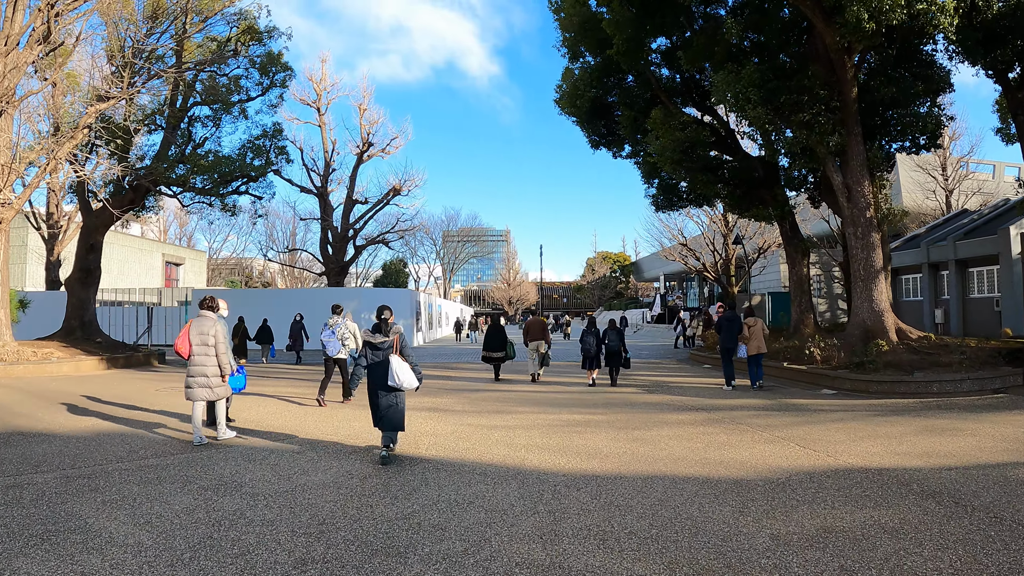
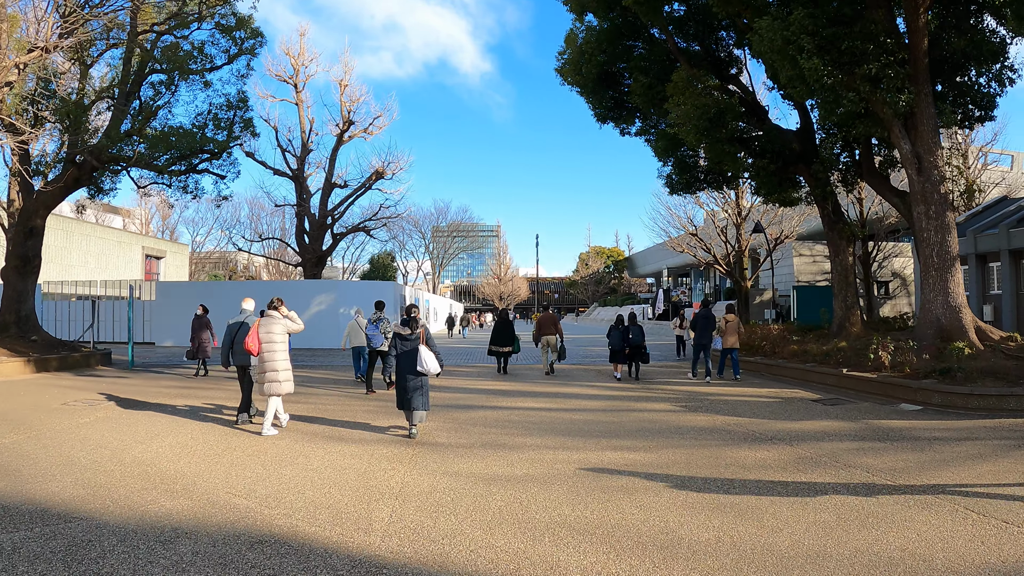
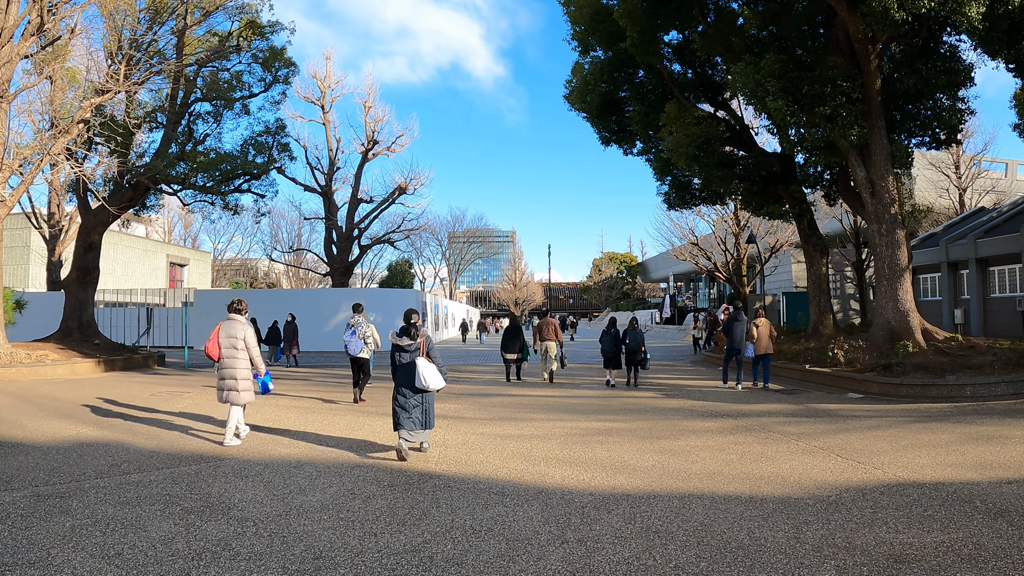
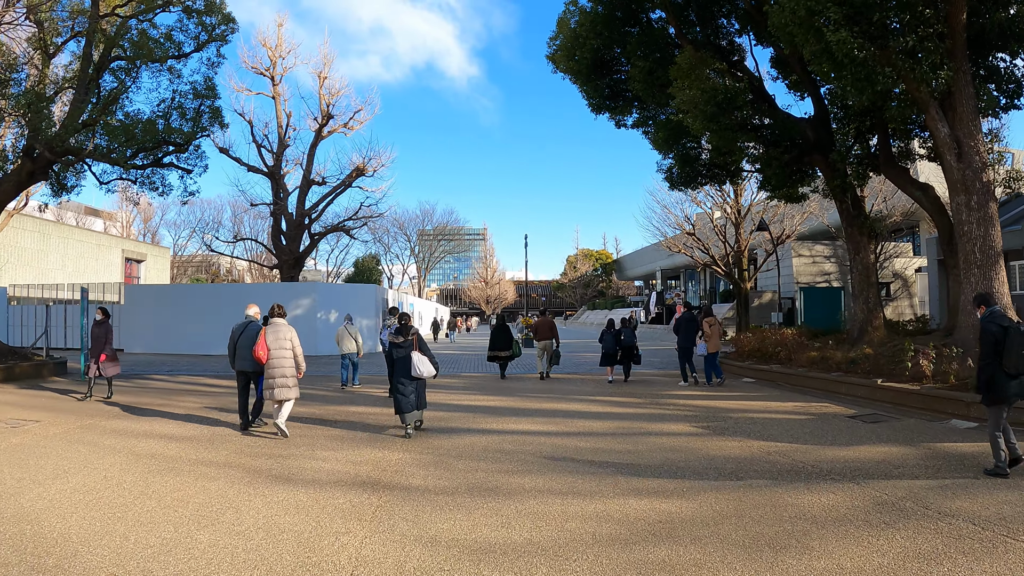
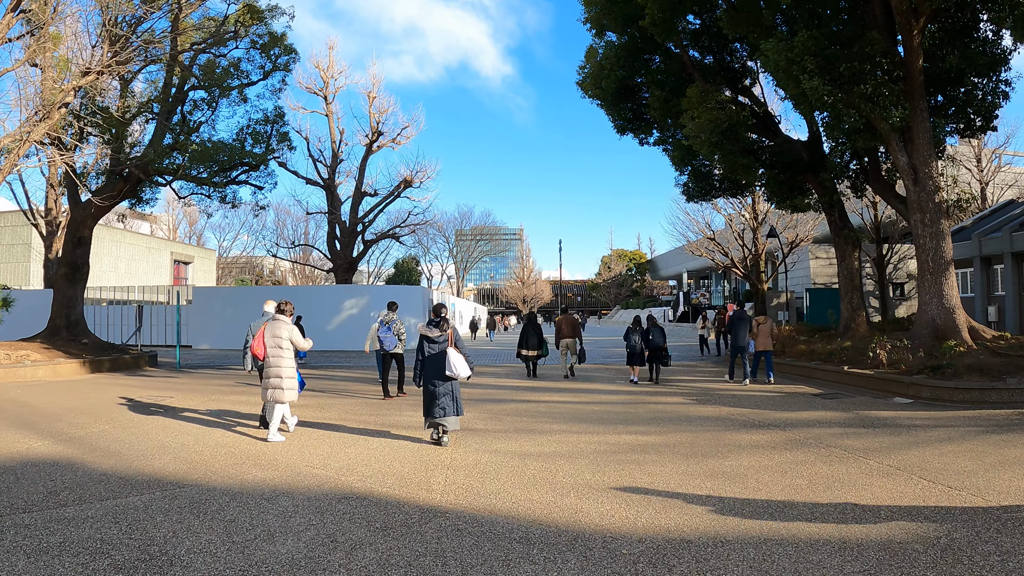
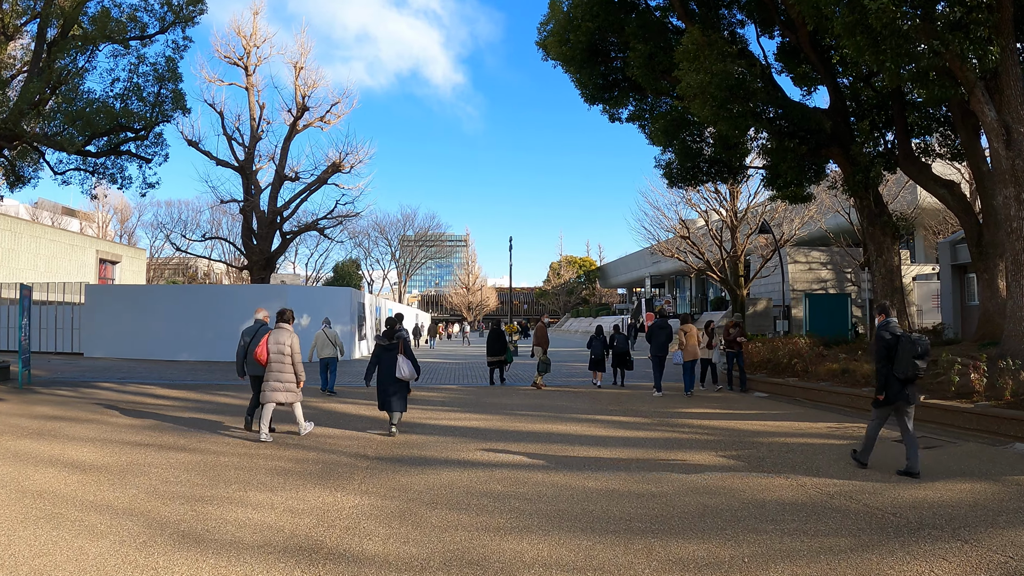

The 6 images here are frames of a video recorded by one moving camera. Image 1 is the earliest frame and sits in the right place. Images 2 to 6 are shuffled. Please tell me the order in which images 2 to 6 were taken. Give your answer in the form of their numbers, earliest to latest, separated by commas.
3, 5, 2, 4, 6
